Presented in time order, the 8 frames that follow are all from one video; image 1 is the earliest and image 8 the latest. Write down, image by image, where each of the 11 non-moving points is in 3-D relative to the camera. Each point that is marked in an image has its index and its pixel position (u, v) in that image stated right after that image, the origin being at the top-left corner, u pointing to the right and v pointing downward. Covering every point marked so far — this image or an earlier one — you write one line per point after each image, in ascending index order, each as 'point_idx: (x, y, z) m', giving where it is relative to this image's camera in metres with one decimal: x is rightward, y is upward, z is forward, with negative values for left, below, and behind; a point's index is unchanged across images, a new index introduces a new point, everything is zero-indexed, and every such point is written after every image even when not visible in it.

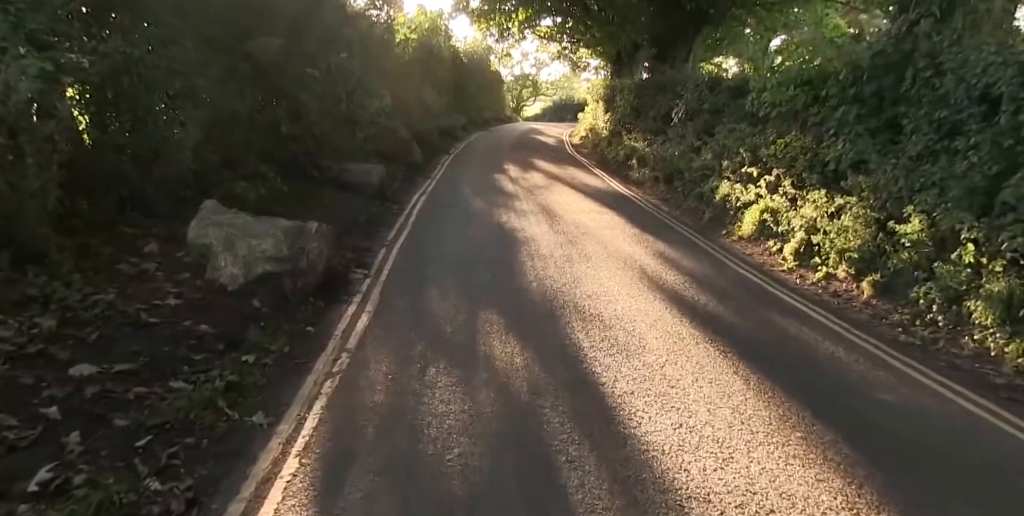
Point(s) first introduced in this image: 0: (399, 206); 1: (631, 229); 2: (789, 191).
0: (-2.4, +1.1, +13.9) m
1: (+2.2, +0.5, +12.2) m
2: (+5.2, +1.2, +12.0) m
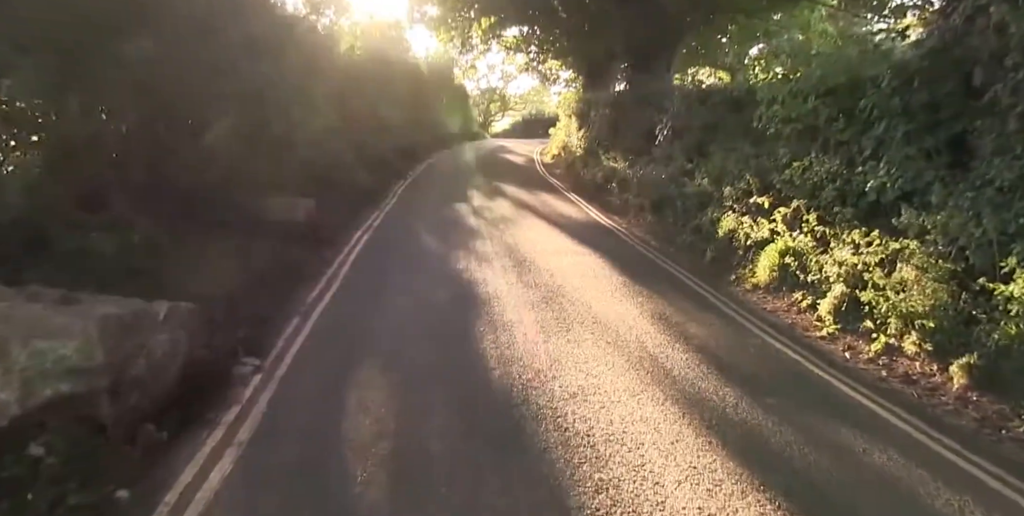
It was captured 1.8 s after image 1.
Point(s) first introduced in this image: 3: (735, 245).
0: (-3.1, +0.1, +11.3) m
1: (+1.6, -0.4, +9.8) m
2: (+4.6, +0.4, +9.8) m
3: (+4.0, +0.2, +11.5) m
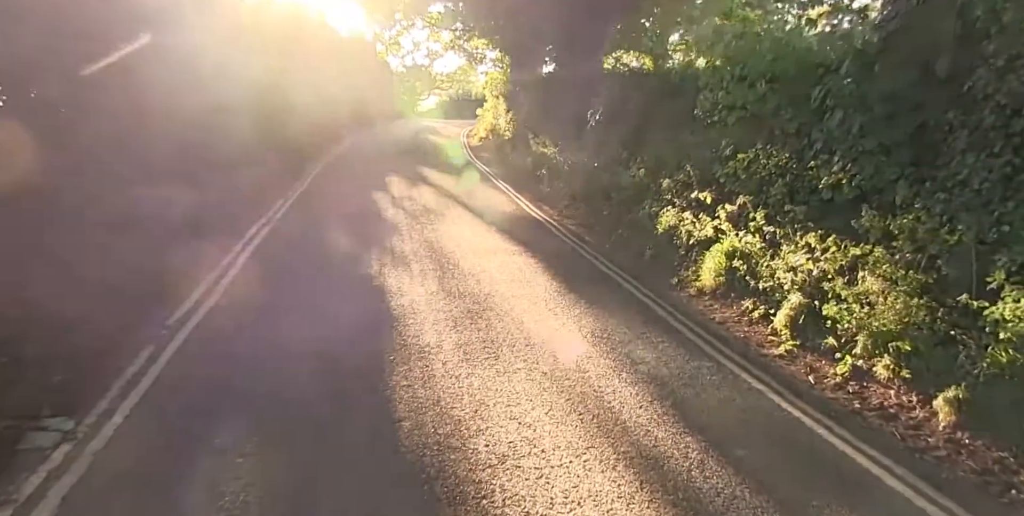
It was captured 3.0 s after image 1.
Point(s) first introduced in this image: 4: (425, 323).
0: (-4.4, +0.1, +9.6) m
1: (+0.5, -0.4, +8.7) m
2: (+3.5, +0.4, +9.0) m
3: (+2.8, +0.2, +10.6) m
4: (-1.0, -0.7, +7.0) m
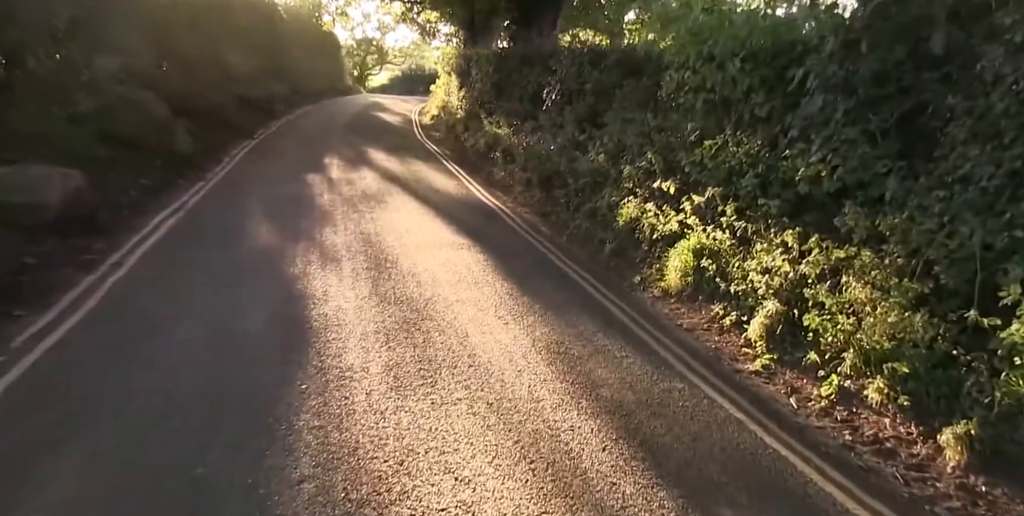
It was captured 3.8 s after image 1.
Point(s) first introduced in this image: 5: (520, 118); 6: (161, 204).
0: (-5.1, +0.2, +8.3) m
1: (-0.1, -0.4, +7.8) m
2: (+2.8, +0.4, +8.2) m
3: (+1.9, +0.3, +9.7) m
4: (-1.5, -0.7, +5.9) m
5: (+0.3, +4.5, +20.2) m
6: (-6.0, +0.9, +11.1) m
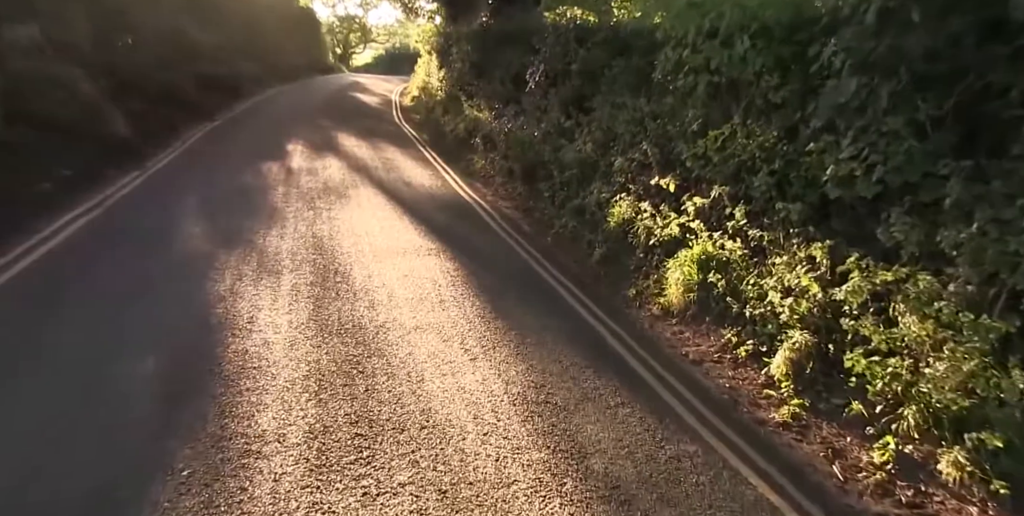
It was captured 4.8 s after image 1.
0: (-5.4, 0.0, +7.0) m
1: (-0.4, -0.5, +6.5) m
2: (+2.5, +0.3, +7.0) m
3: (+1.6, +0.2, +8.5) m
4: (-1.7, -0.9, +4.7) m
5: (-0.3, +4.6, +18.8) m
6: (-6.4, +0.8, +9.7) m
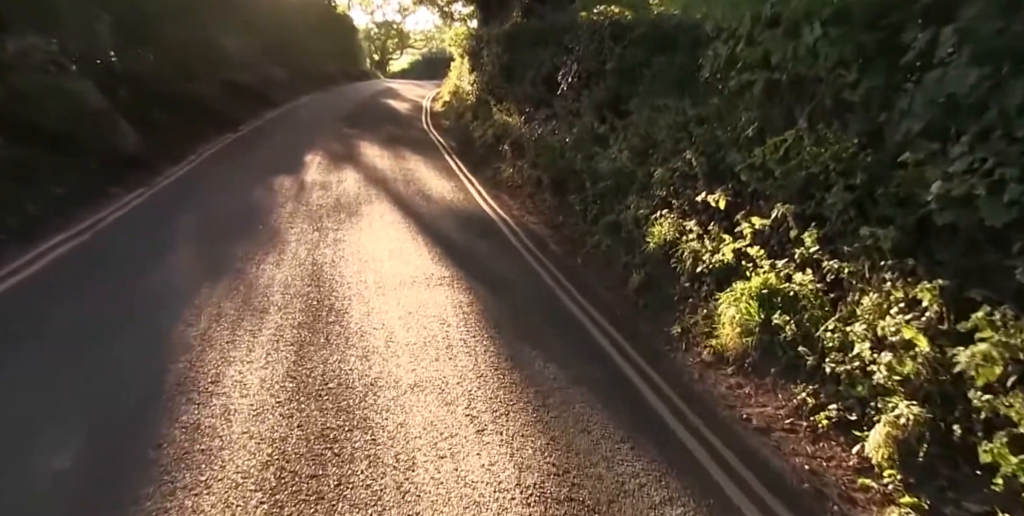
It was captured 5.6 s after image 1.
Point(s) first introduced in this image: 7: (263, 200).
0: (-5.2, -0.4, +6.1) m
1: (-0.2, -0.9, +5.4) m
2: (+2.7, 0.0, +5.7) m
3: (+1.9, -0.2, +7.3) m
4: (-1.7, -1.3, +3.6) m
5: (+0.5, +4.2, +17.8) m
6: (-6.0, +0.4, +8.9) m
7: (-4.5, +1.1, +11.4) m
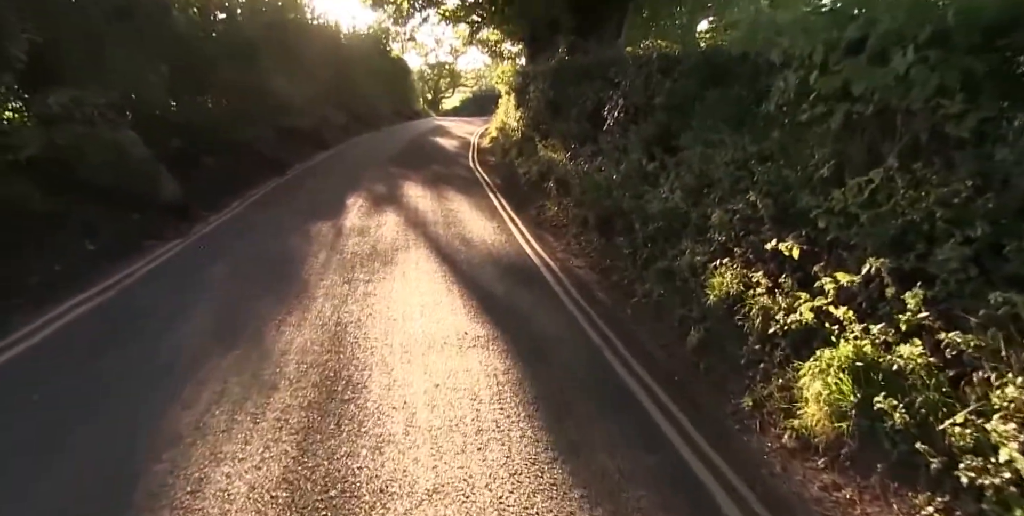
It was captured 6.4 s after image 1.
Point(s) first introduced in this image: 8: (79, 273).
0: (-4.8, -1.0, +5.6) m
1: (0.0, -1.4, +4.5) m
2: (+3.0, -0.5, +4.6) m
3: (+2.3, -0.7, +6.3) m
4: (-1.5, -1.7, +2.8) m
5: (+1.7, +3.1, +17.0) m
6: (-5.5, -0.4, +8.5) m
7: (-3.7, +0.2, +10.9) m
8: (-6.1, -0.2, +8.6) m
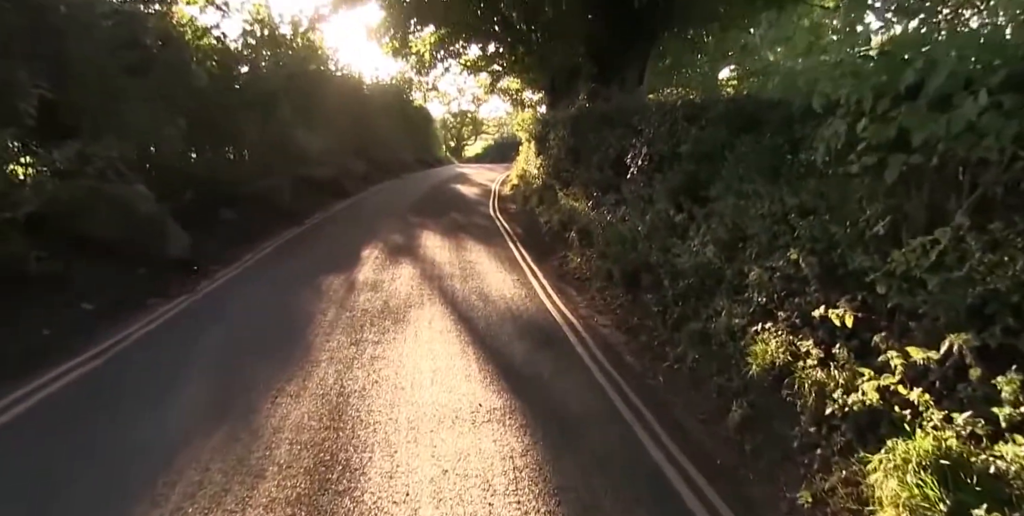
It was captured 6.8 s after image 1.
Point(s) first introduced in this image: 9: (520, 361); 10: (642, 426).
0: (-4.7, -1.5, +5.1) m
1: (+0.1, -1.8, +3.7) m
2: (+3.1, -0.9, +3.9) m
3: (+2.5, -1.3, +5.5) m
4: (-1.5, -2.1, +2.1) m
5: (+2.3, +1.7, +16.5) m
6: (-5.2, -1.1, +8.0) m
7: (-3.4, -0.7, +10.4) m
8: (-5.8, -1.0, +8.1) m
9: (+0.1, -1.3, +7.9) m
10: (+1.3, -1.6, +6.2) m
